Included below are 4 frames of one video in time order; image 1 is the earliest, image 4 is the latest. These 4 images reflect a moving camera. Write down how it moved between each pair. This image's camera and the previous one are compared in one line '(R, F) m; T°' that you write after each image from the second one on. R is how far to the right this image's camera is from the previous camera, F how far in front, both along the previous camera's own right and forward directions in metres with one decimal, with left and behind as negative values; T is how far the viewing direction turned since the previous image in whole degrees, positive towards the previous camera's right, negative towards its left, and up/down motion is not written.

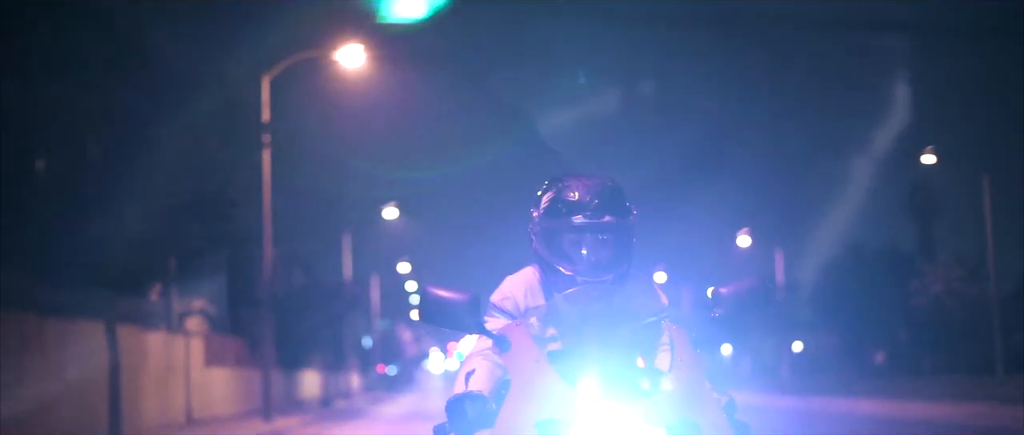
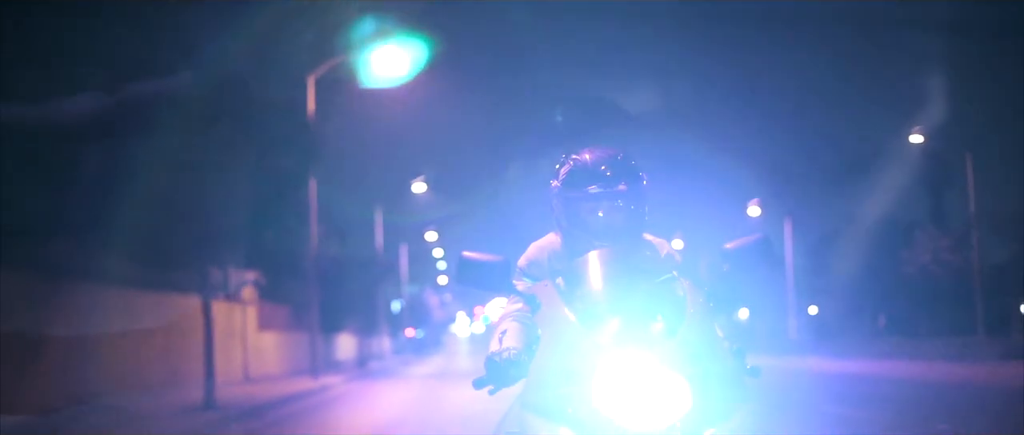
(+0.1, -0.7) m; -1°
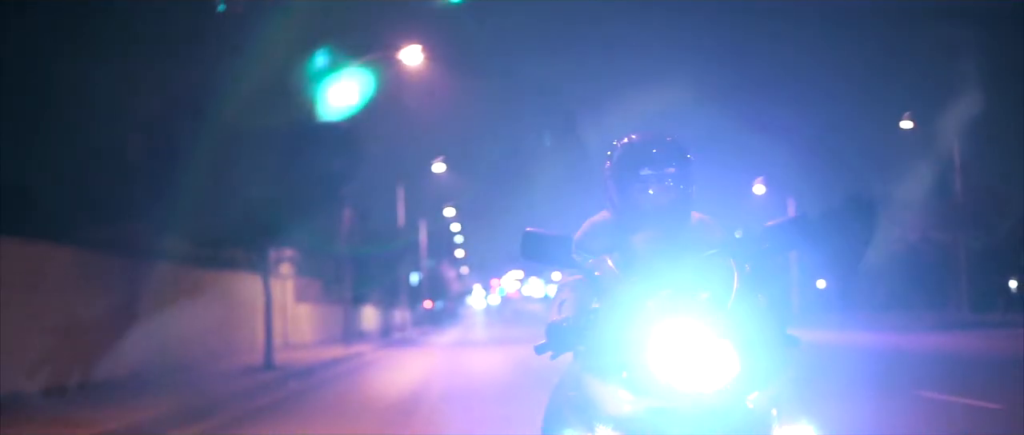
(0.0, -0.6) m; -1°
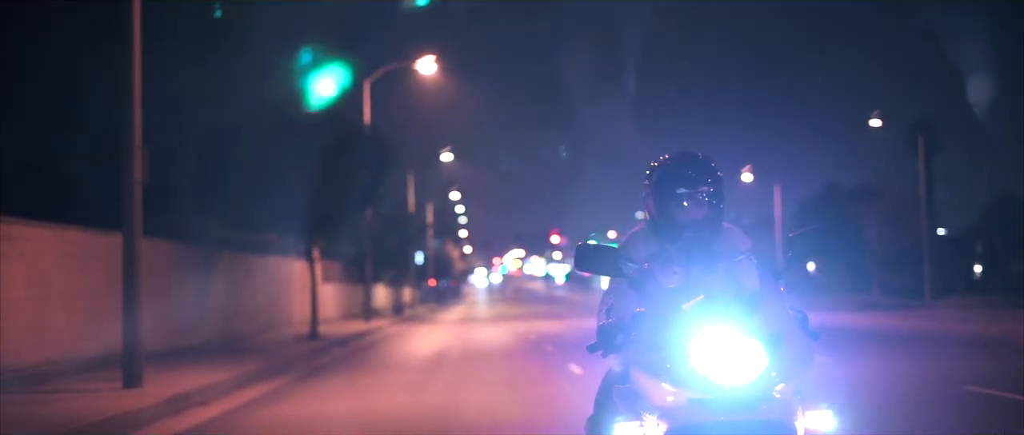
(0.0, -0.8) m; 0°
